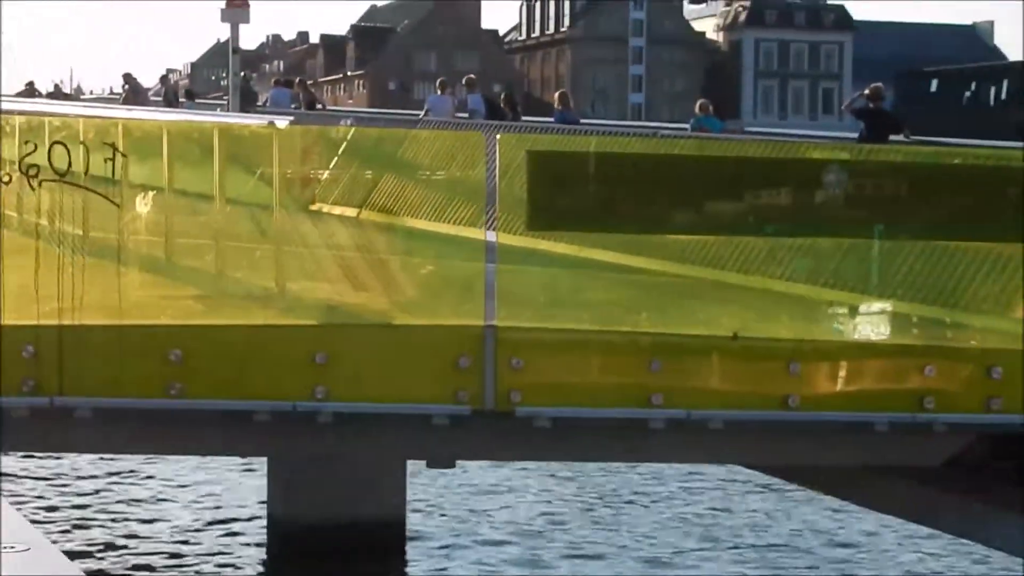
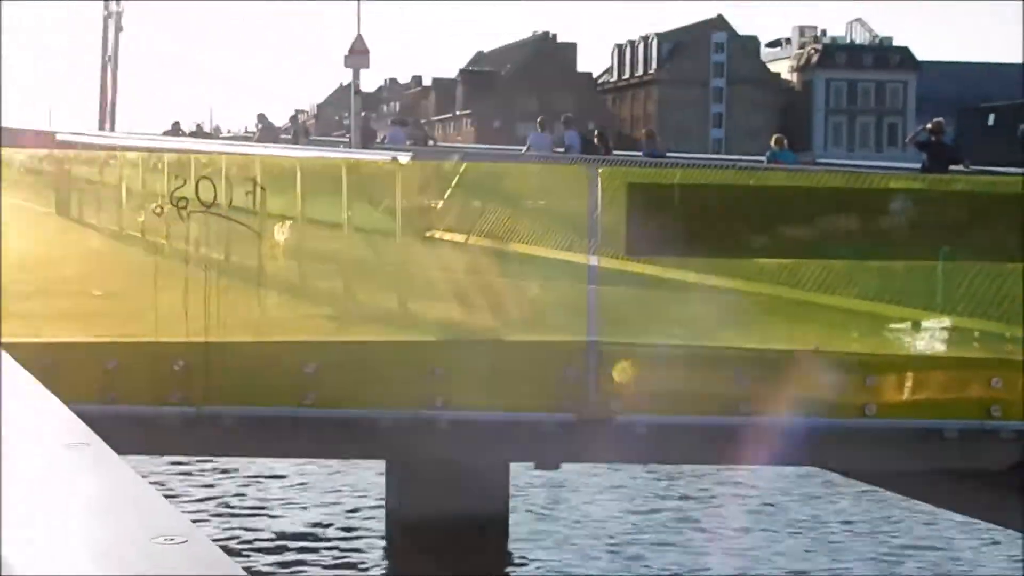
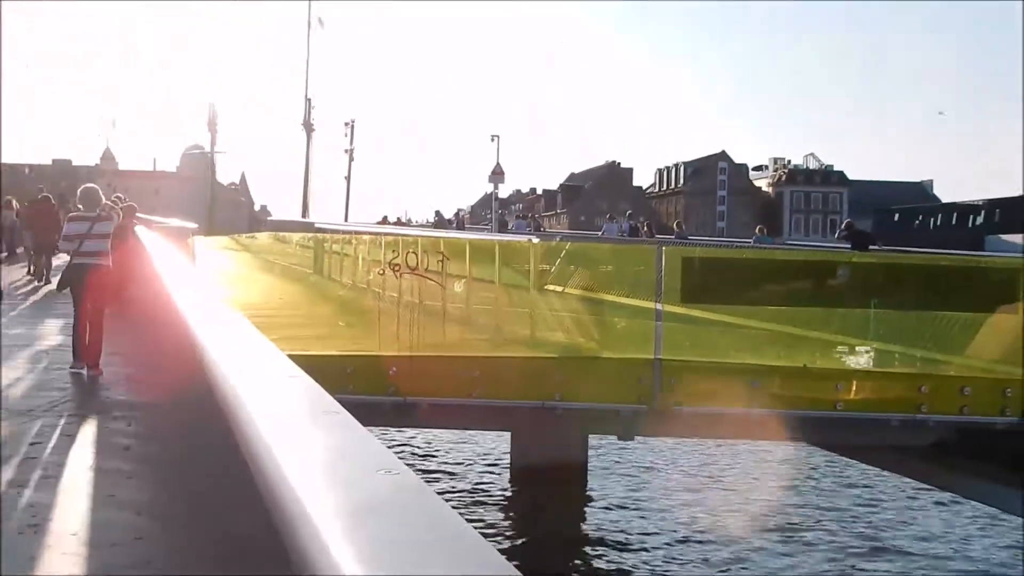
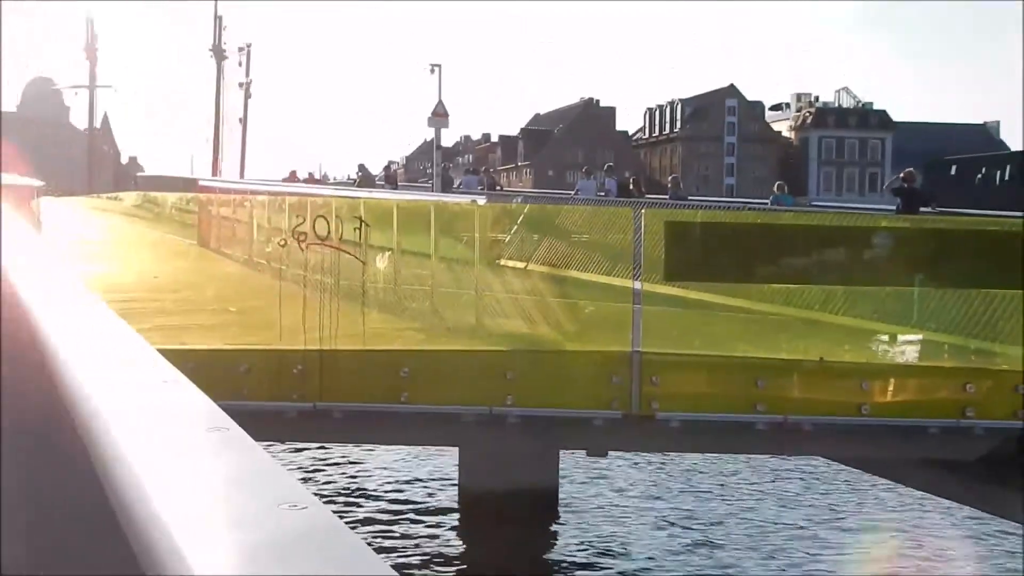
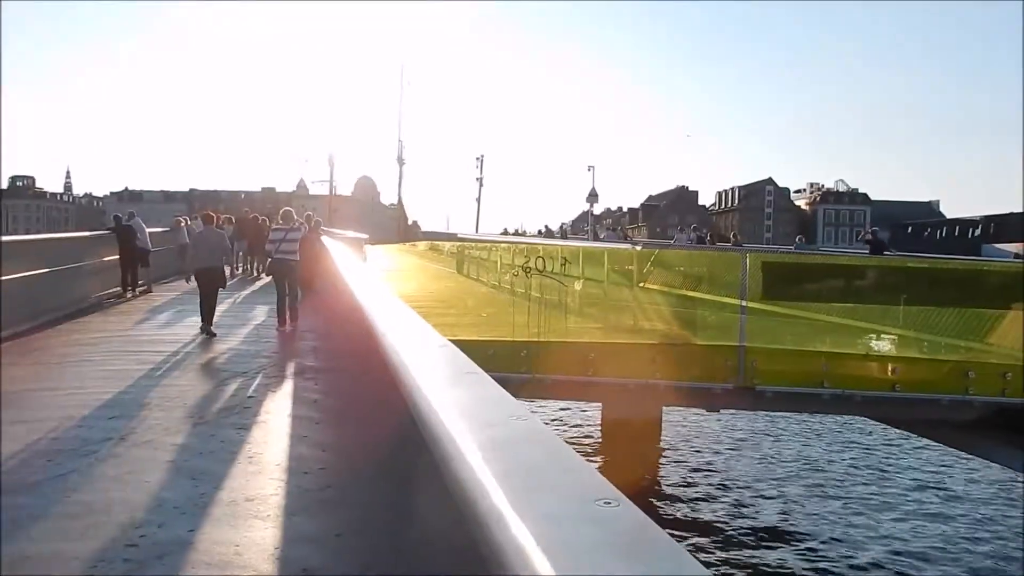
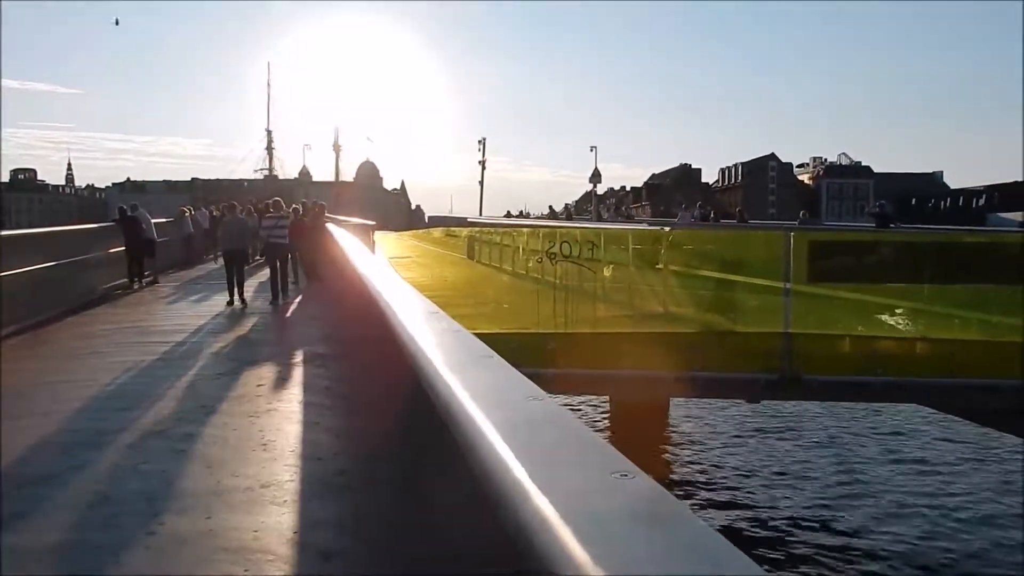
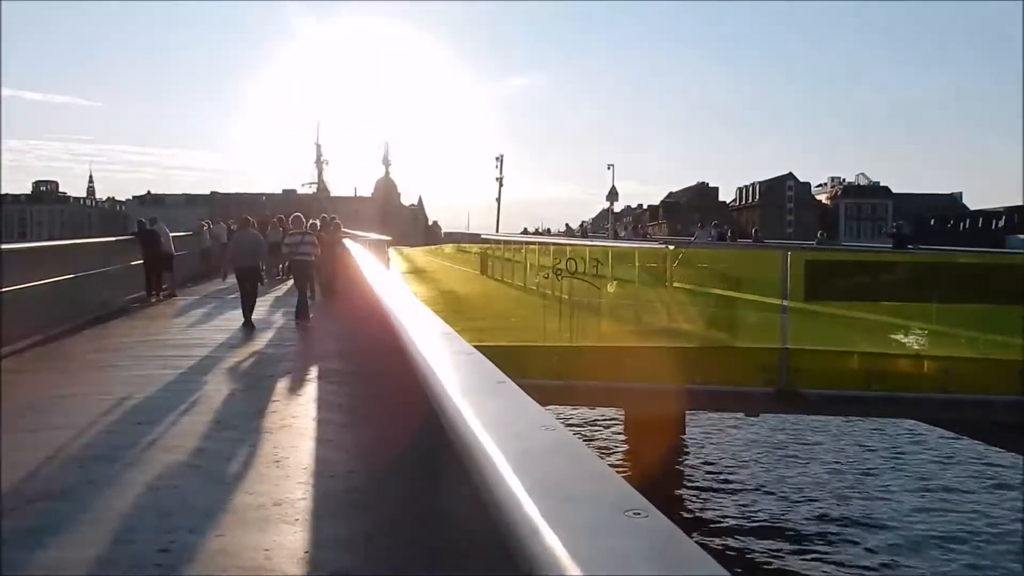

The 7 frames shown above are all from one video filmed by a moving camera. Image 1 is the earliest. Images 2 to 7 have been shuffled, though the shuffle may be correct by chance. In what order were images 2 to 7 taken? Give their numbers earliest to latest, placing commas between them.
2, 4, 3, 5, 7, 6
